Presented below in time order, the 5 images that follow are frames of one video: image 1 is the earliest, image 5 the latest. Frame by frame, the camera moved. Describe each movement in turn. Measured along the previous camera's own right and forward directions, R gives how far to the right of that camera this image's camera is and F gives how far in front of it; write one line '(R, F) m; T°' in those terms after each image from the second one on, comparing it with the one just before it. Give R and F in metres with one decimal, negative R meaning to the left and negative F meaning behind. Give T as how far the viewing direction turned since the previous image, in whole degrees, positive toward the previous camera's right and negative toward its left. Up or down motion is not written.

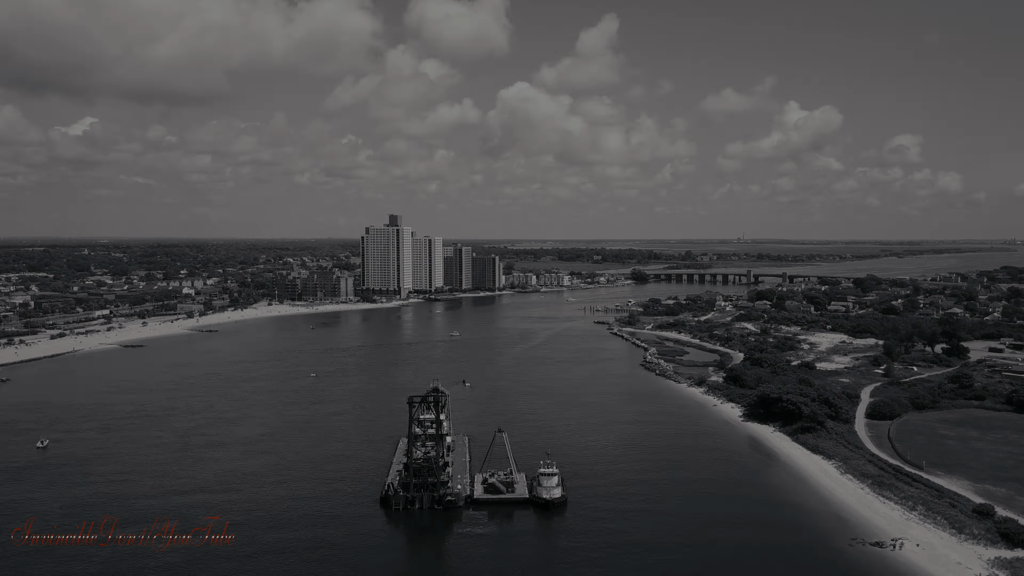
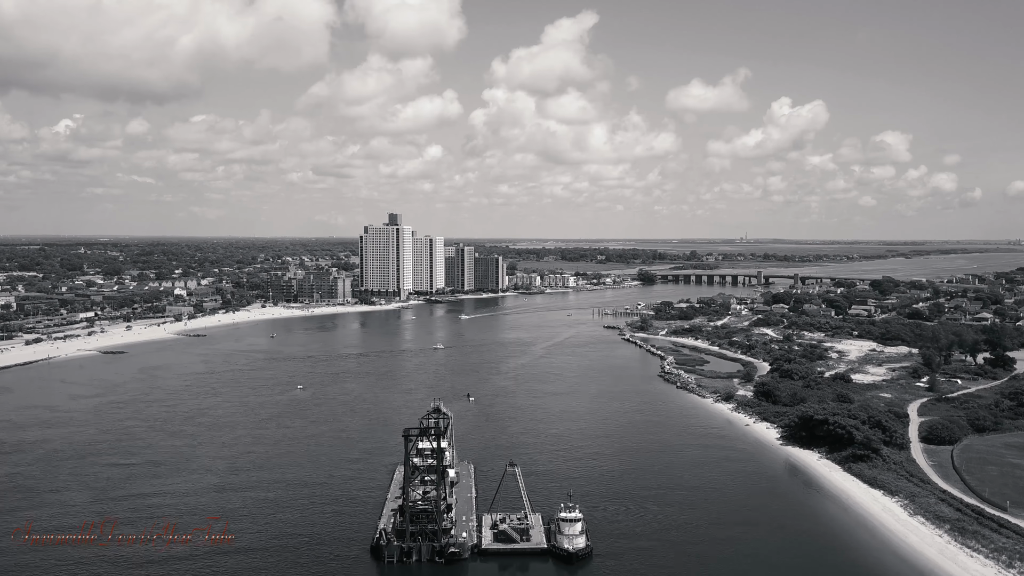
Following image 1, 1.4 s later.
(-0.3, +2.6) m; 0°
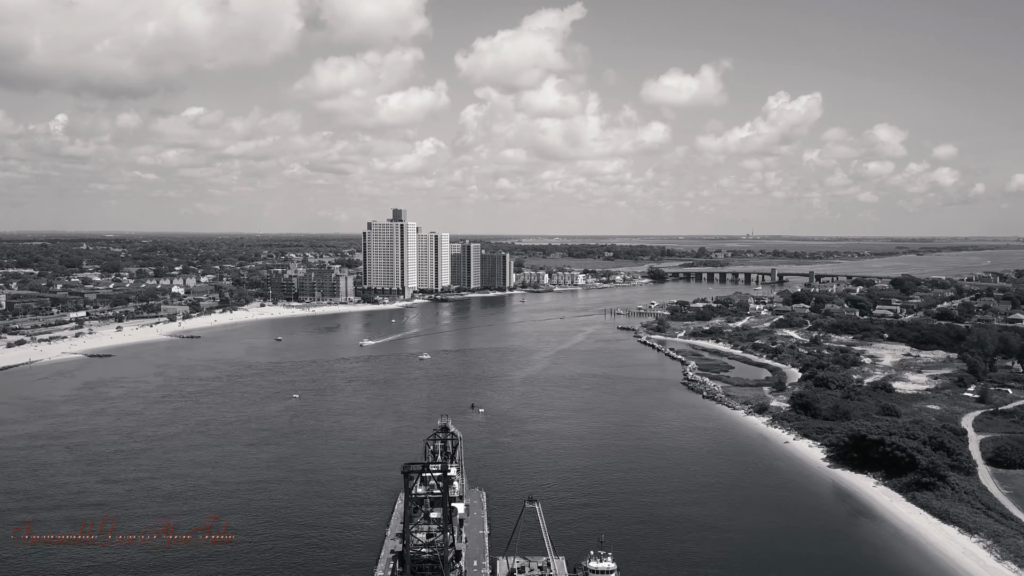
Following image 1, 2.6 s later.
(-0.3, +2.2) m; 0°
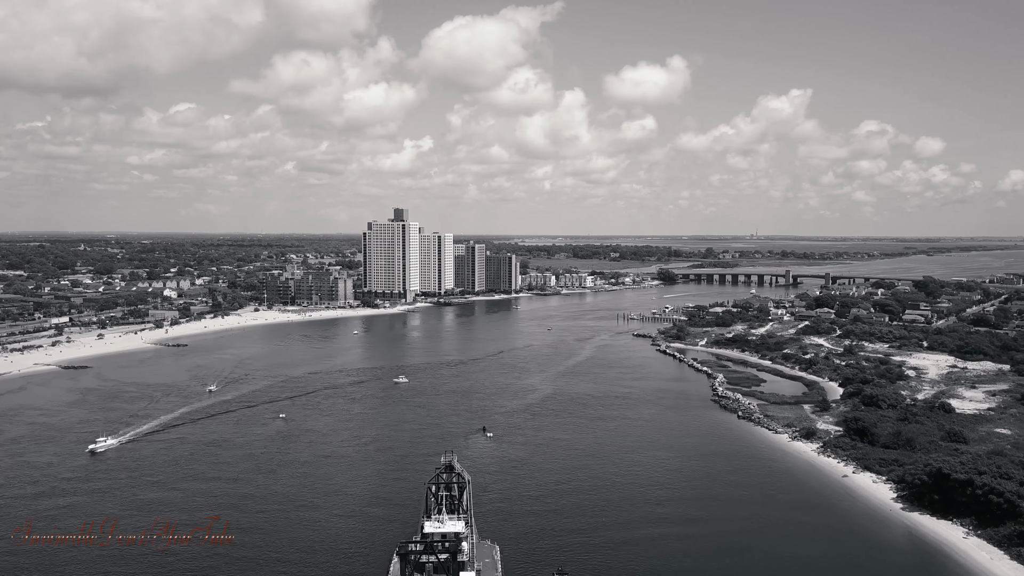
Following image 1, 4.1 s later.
(-0.3, +2.8) m; 0°
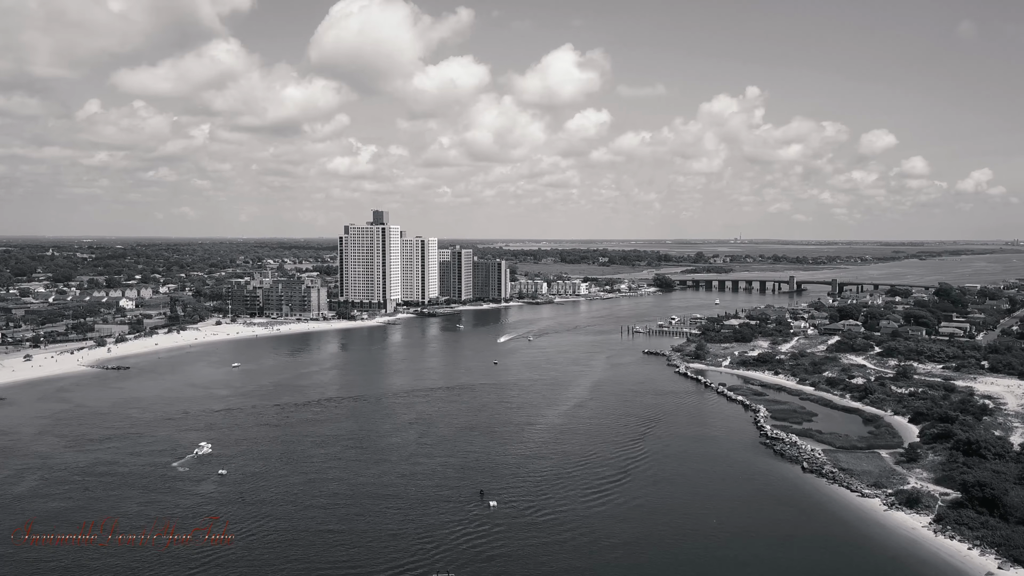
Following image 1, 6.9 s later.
(-0.6, +5.1) m; +1°
